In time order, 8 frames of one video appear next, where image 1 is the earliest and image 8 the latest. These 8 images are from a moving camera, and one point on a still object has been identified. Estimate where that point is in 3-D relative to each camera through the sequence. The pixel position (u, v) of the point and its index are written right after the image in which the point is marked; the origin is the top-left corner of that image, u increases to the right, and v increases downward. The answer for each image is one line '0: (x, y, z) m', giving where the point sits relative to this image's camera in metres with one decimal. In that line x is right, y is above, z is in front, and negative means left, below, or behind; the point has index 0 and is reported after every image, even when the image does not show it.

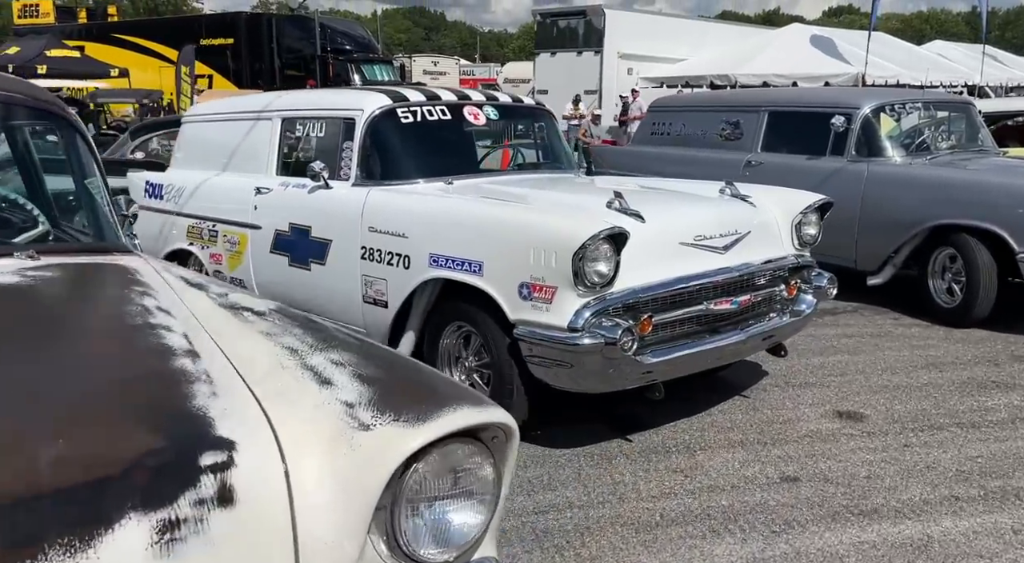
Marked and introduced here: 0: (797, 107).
0: (+2.6, +1.6, +7.4) m
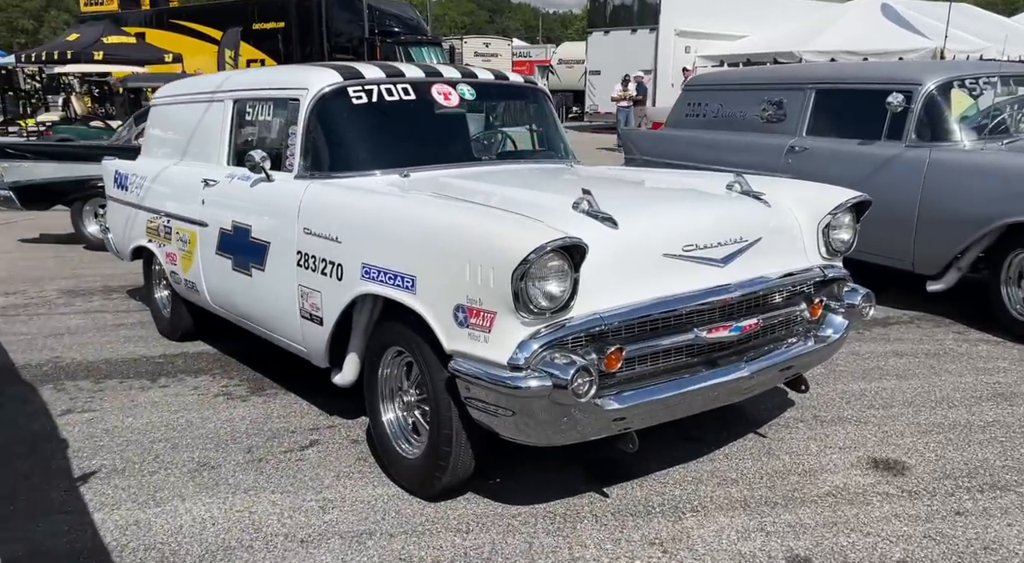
0: (+2.7, +1.6, +6.4) m
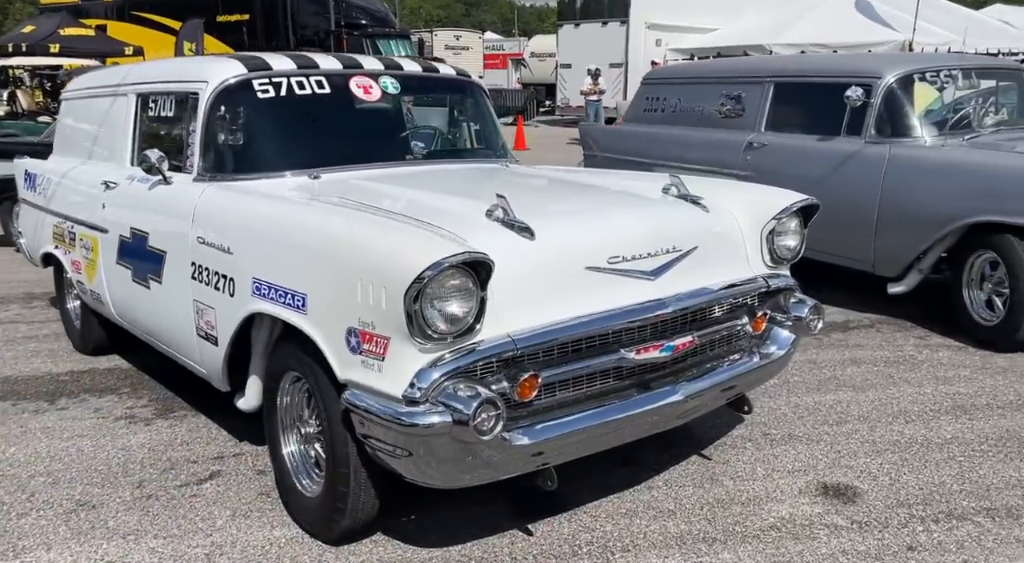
0: (+2.3, +1.6, +6.2) m
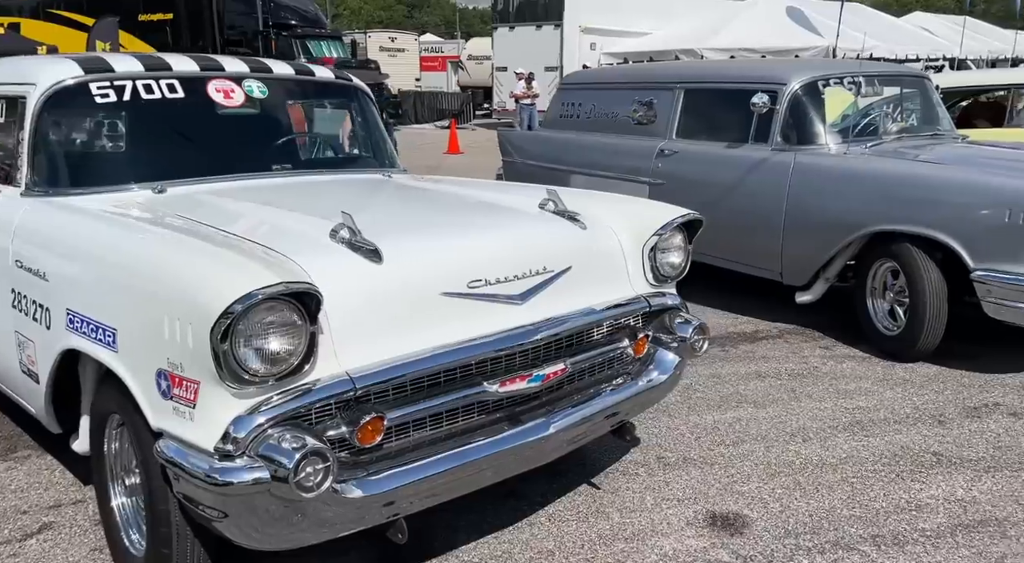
0: (+1.6, +1.5, +6.1) m
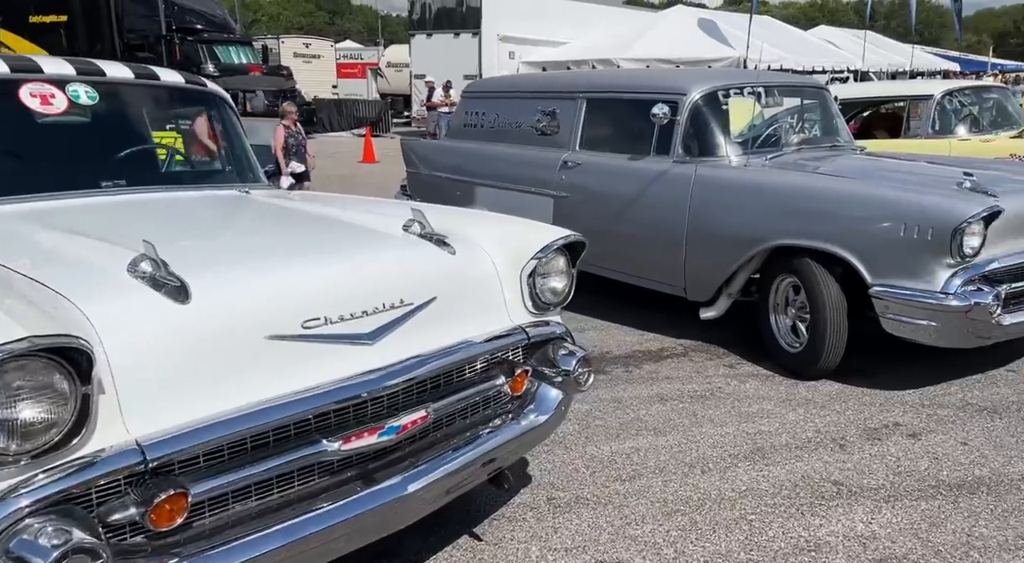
0: (+0.8, +1.4, +5.9) m
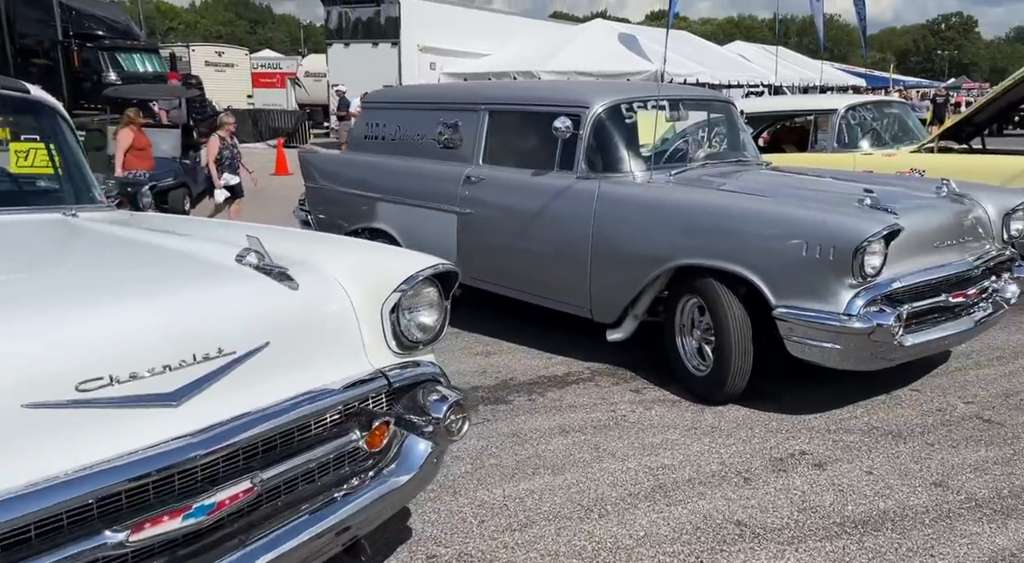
0: (+0.1, +1.3, +5.7) m
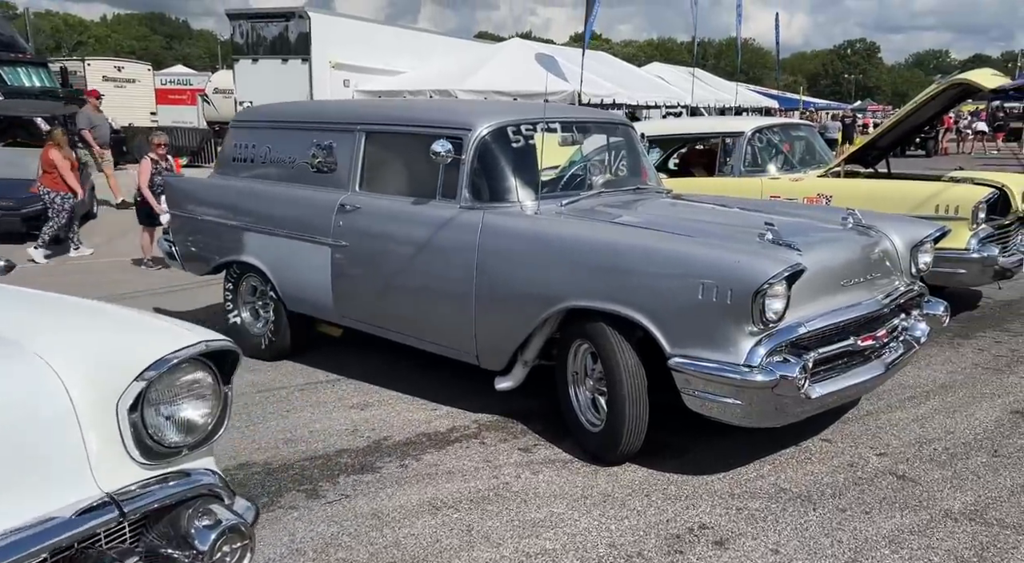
0: (-0.7, +1.0, +5.1) m
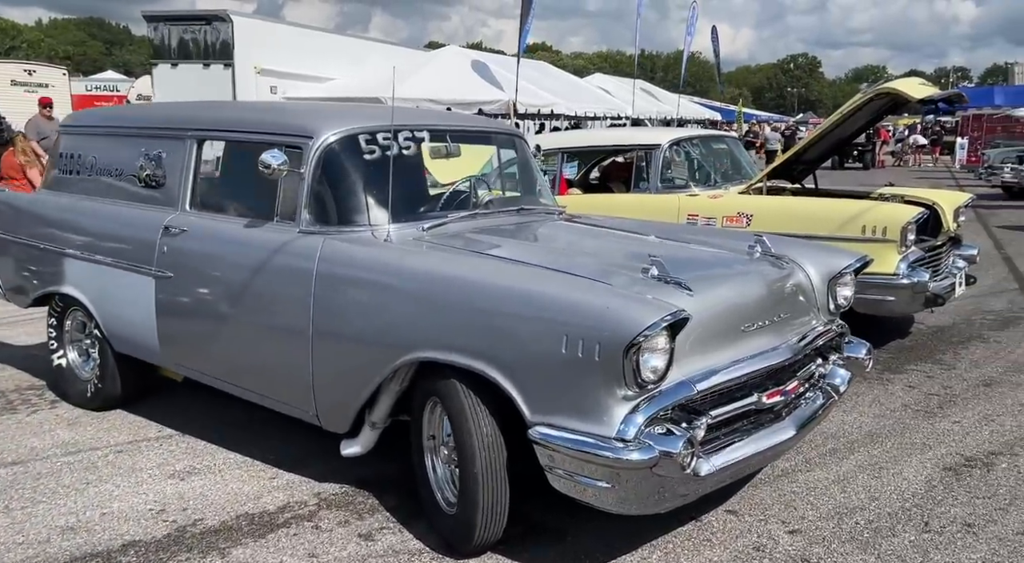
0: (-1.5, +0.8, +4.3) m
